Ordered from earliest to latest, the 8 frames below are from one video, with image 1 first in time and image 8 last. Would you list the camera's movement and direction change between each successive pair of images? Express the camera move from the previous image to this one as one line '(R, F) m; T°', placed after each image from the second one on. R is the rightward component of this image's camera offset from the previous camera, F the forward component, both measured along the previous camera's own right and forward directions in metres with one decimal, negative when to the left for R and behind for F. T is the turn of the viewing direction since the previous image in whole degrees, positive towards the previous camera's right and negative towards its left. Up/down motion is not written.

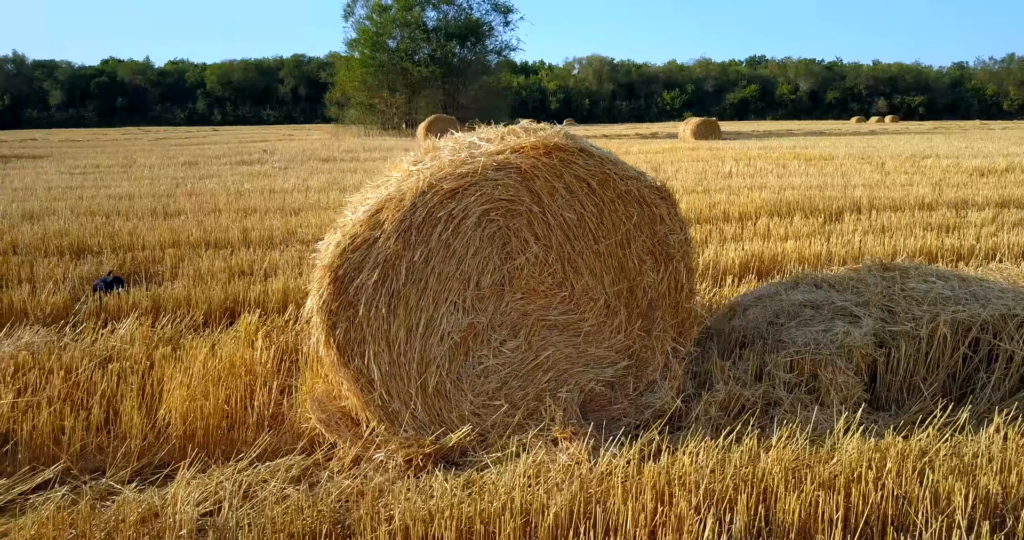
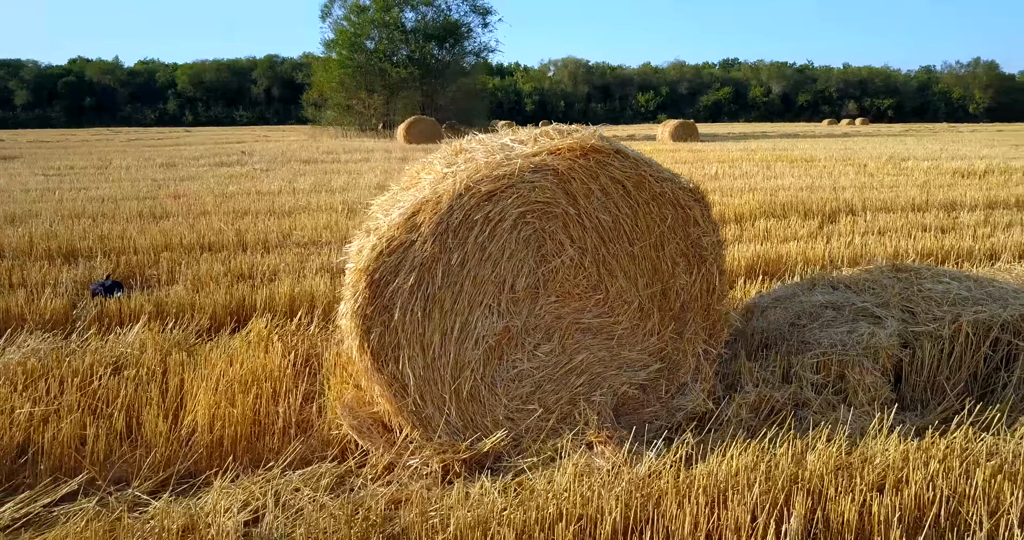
(-0.2, 0.0) m; +2°
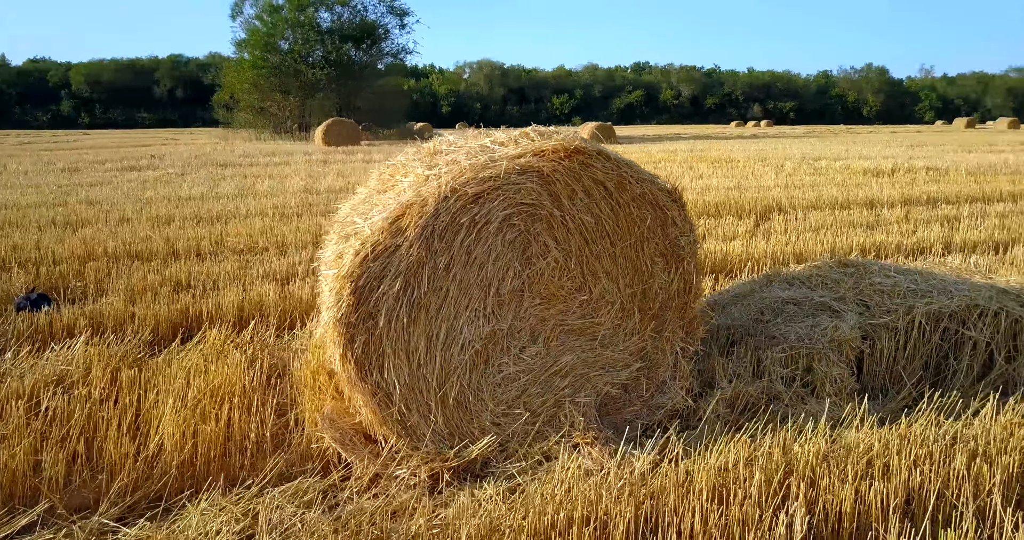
(-0.2, 0.0) m; +6°
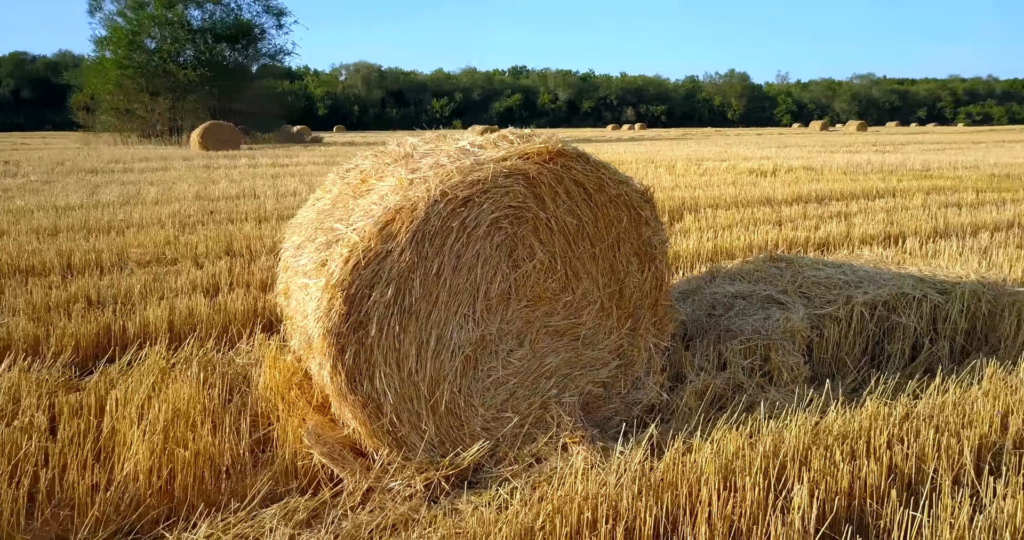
(-0.4, 0.0) m; +9°
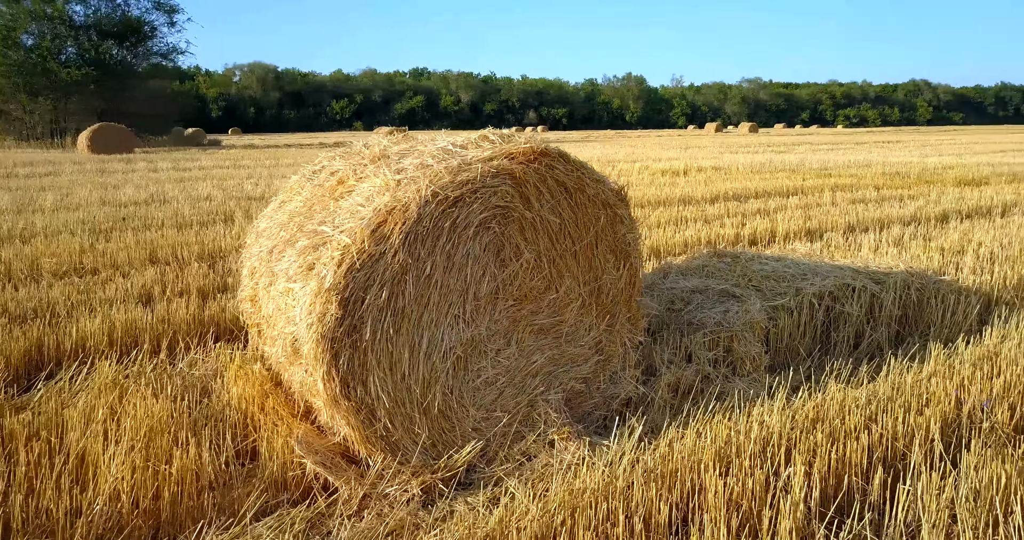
(-0.3, 0.0) m; +7°
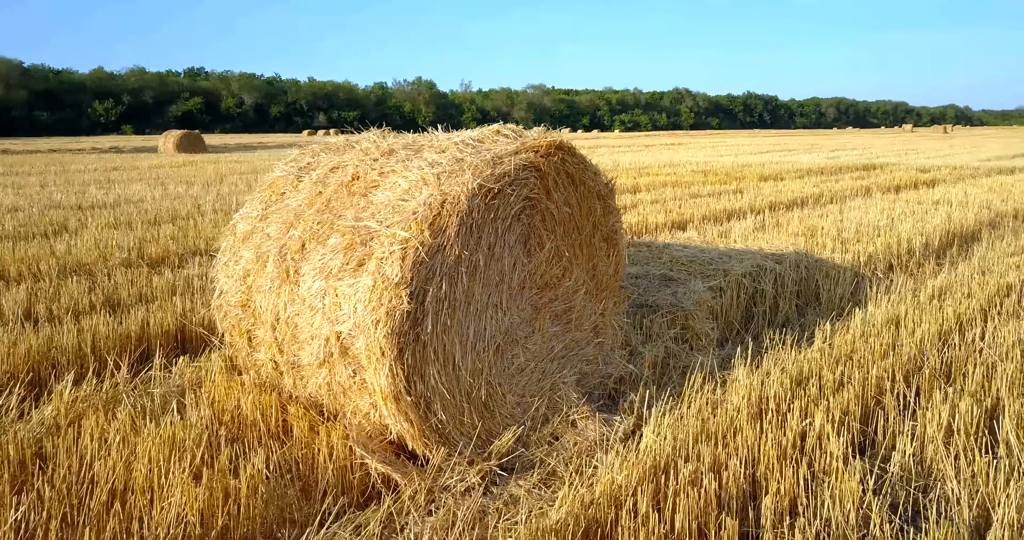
(-0.9, 0.0) m; +15°
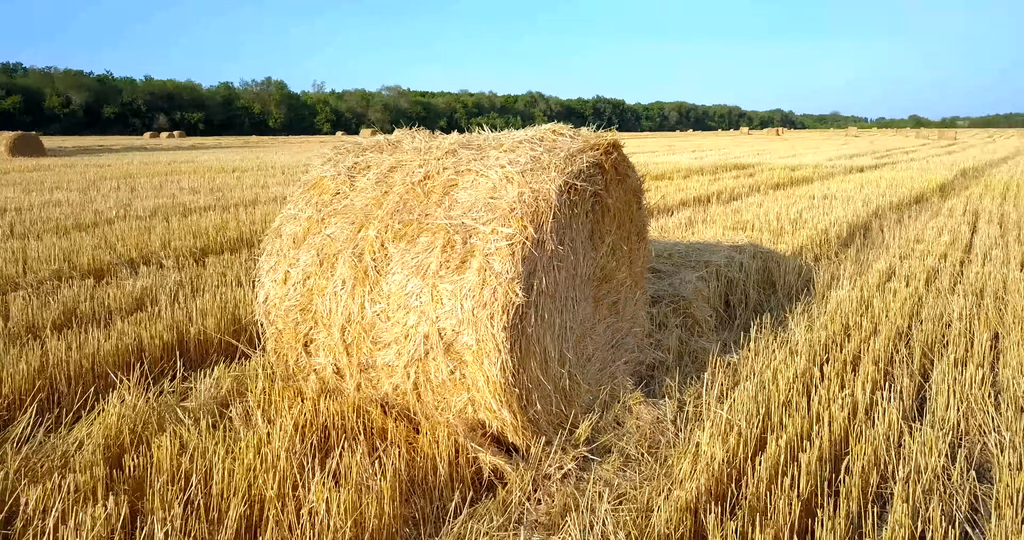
(-0.8, 0.0) m; +11°
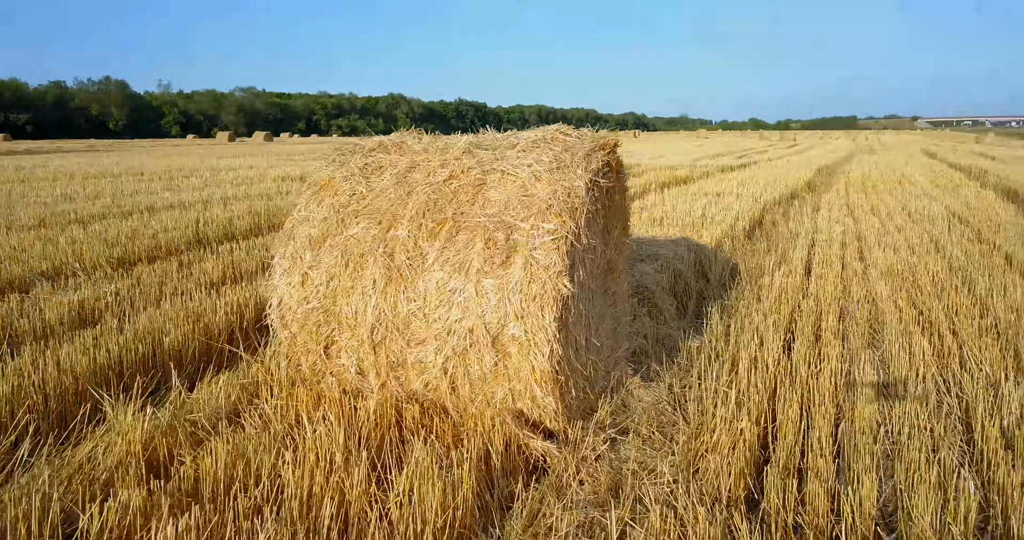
(-0.6, -0.1) m; +10°
